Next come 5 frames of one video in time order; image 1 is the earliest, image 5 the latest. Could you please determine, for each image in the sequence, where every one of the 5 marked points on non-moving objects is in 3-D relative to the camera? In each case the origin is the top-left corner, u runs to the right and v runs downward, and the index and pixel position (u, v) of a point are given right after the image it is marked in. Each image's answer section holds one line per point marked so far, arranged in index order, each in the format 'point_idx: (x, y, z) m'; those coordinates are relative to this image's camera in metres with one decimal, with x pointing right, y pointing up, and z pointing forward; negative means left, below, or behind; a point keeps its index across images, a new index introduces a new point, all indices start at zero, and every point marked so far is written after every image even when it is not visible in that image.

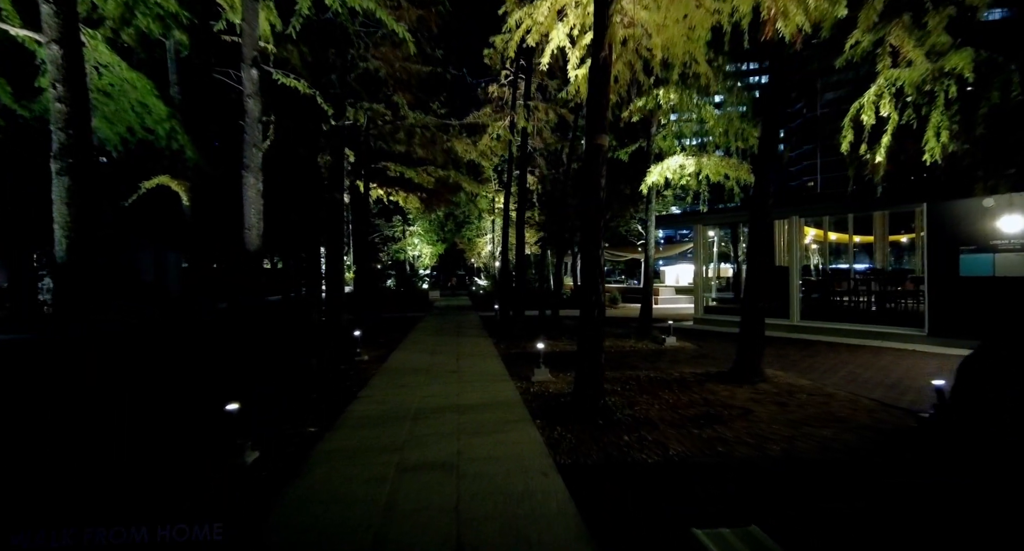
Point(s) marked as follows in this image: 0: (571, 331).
0: (+1.9, -1.7, +13.1) m
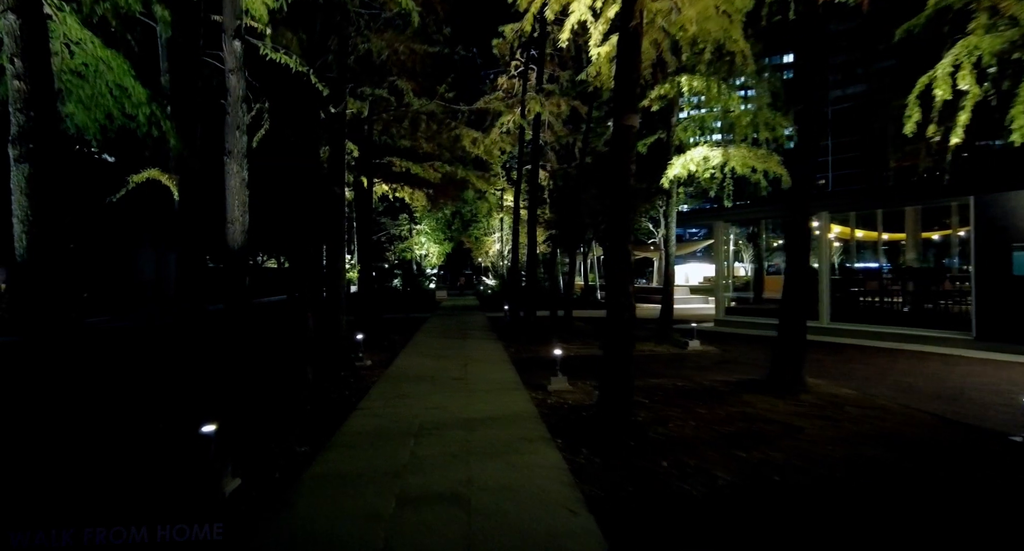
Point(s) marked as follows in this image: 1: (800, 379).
0: (+2.2, -1.7, +12.4) m
1: (+4.4, -1.6, +6.4) m
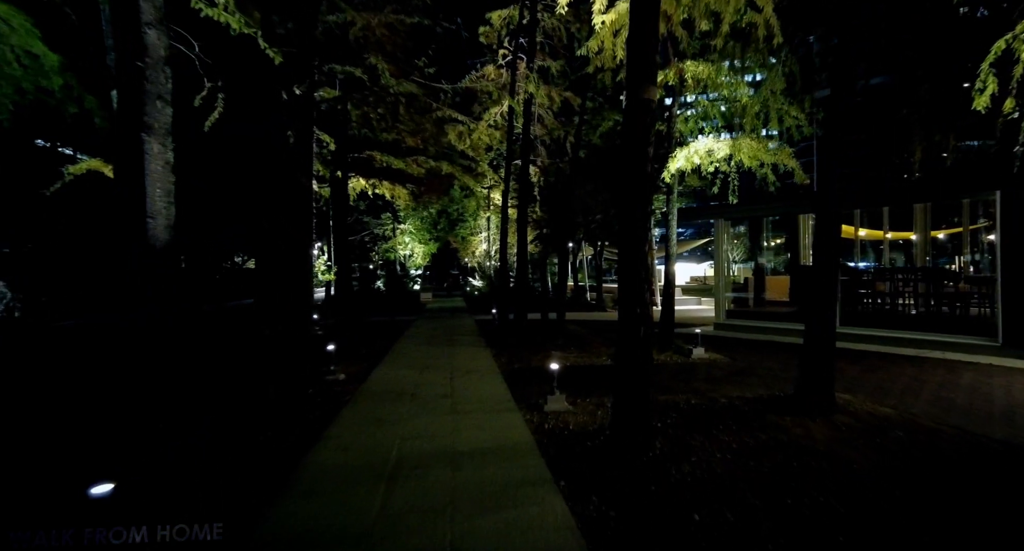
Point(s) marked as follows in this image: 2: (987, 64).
0: (+1.9, -1.8, +11.6) m
1: (+4.3, -1.6, +5.6) m
2: (+4.2, +1.9, +3.7) m
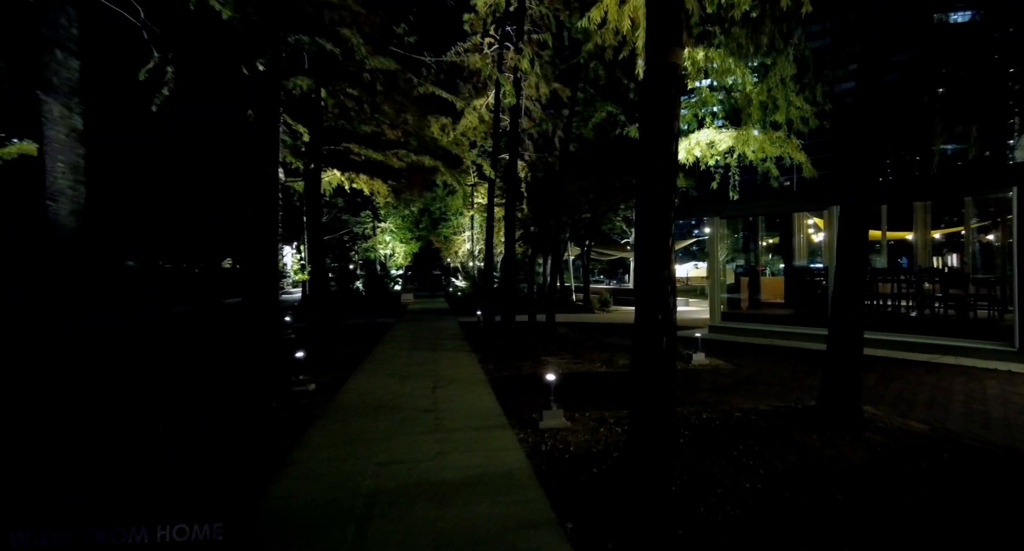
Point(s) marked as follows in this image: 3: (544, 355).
0: (+1.6, -1.8, +11.0) m
1: (+4.2, -1.6, +5.1) m
2: (+4.2, +1.9, +3.2) m
3: (+0.7, -1.8, +9.5) m
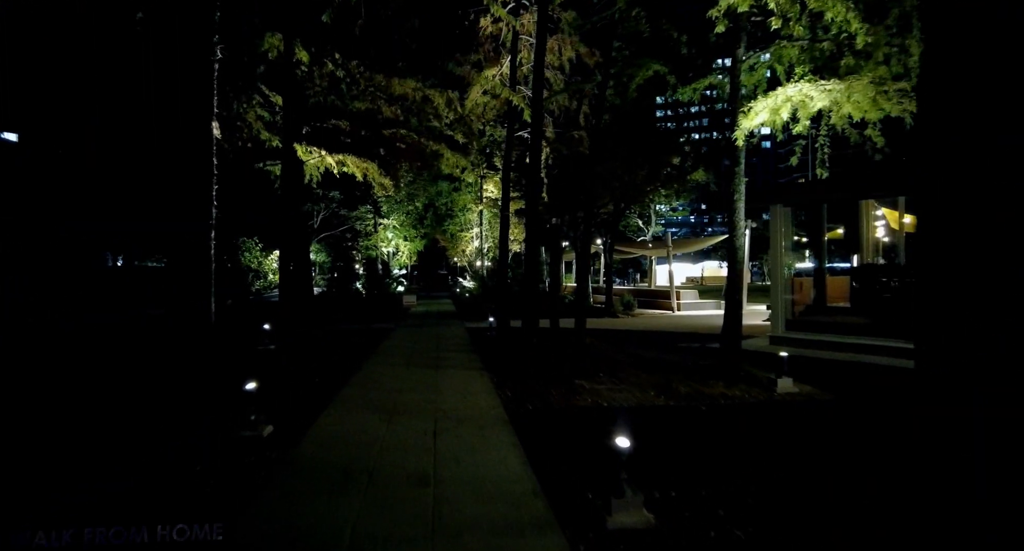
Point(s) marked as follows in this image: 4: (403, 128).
0: (+2.0, -1.8, +8.9) m
1: (+4.6, -1.6, +3.0) m
2: (+4.5, +1.8, +1.1) m
3: (+1.1, -1.8, +7.5) m
4: (-3.1, +4.2, +11.7) m
